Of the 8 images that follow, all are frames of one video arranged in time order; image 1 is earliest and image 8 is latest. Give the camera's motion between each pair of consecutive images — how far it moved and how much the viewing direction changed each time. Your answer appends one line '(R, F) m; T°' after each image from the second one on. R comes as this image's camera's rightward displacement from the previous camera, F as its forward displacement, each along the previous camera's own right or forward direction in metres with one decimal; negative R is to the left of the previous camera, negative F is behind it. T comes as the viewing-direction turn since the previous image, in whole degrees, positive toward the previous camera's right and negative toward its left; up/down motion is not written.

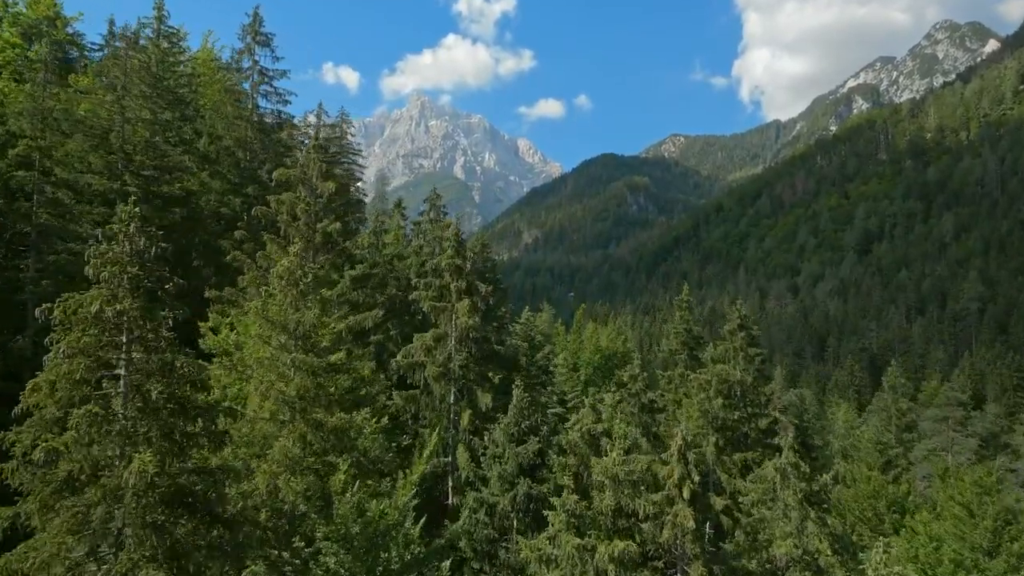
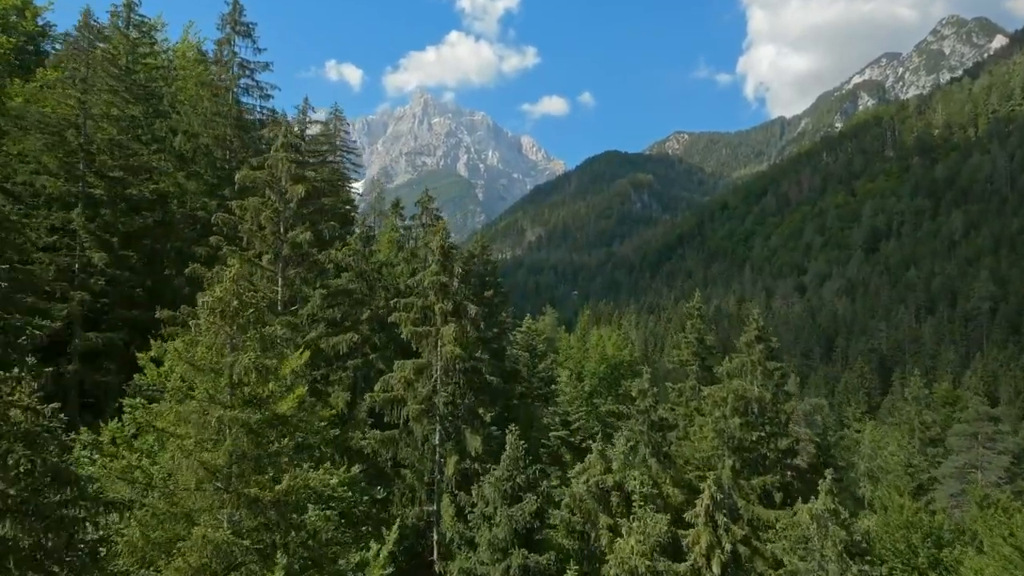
(+0.2, +2.5) m; 0°
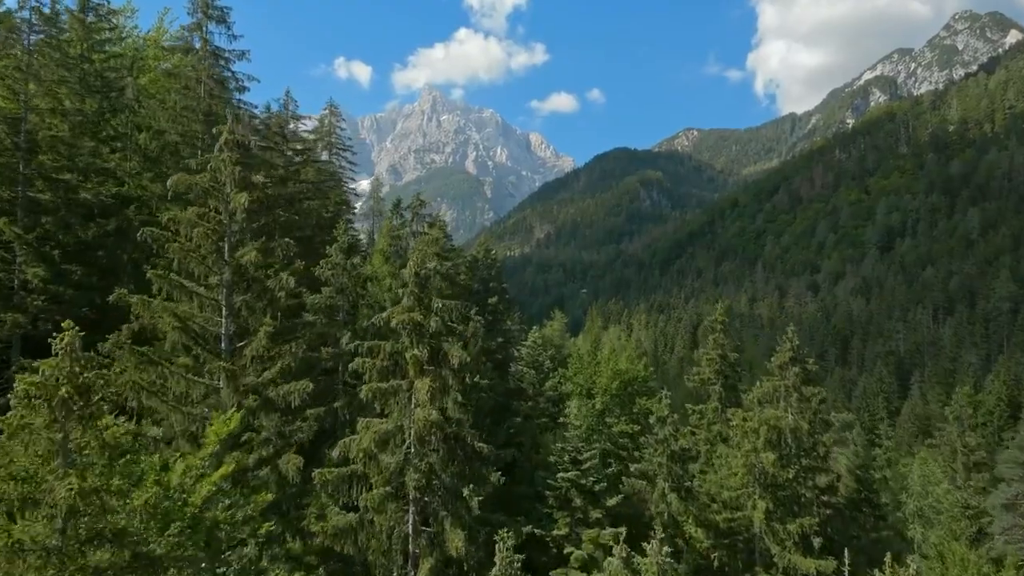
(+0.2, +3.5) m; -1°
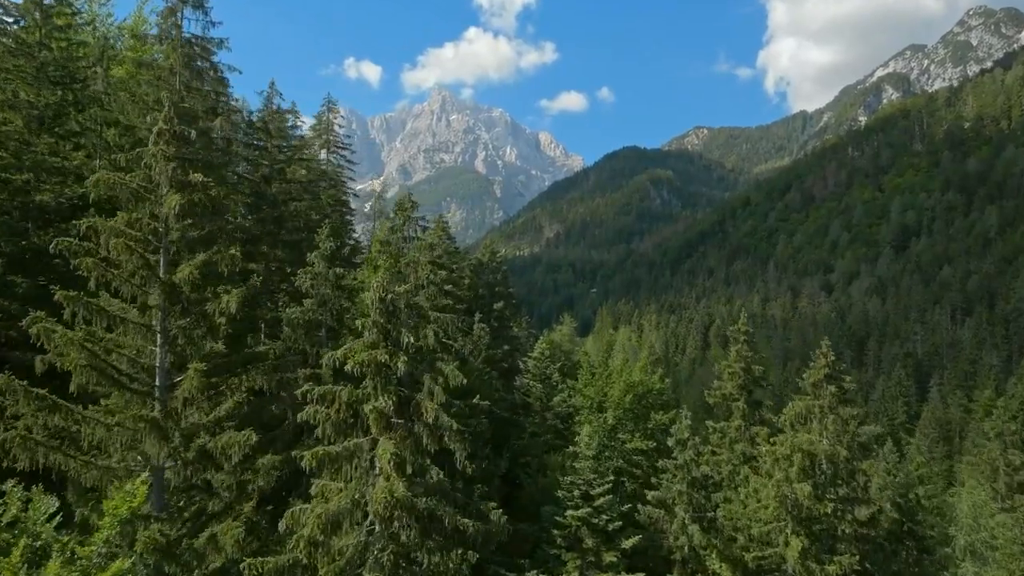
(+0.2, +2.7) m; -1°
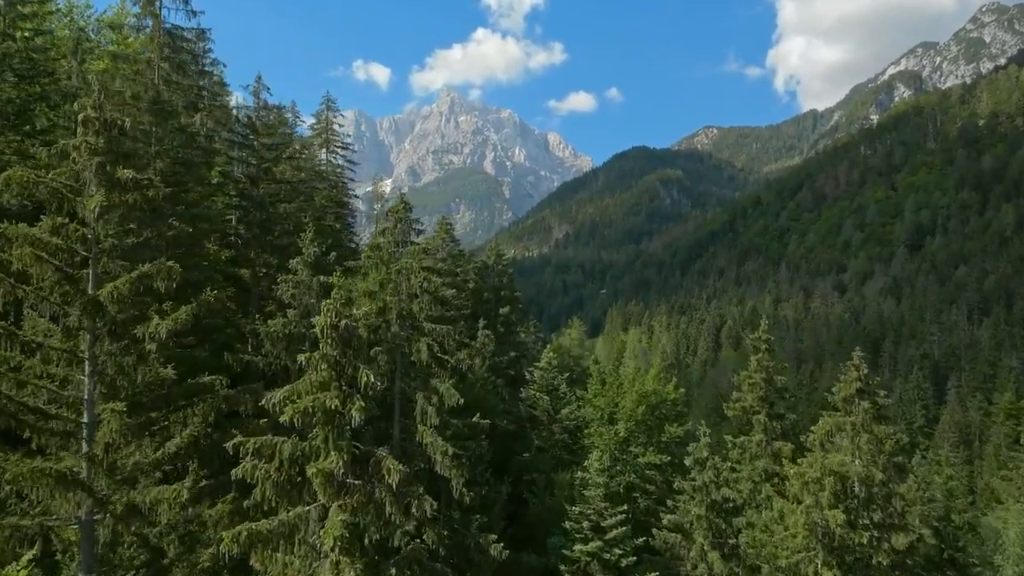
(+0.2, +2.0) m; -1°
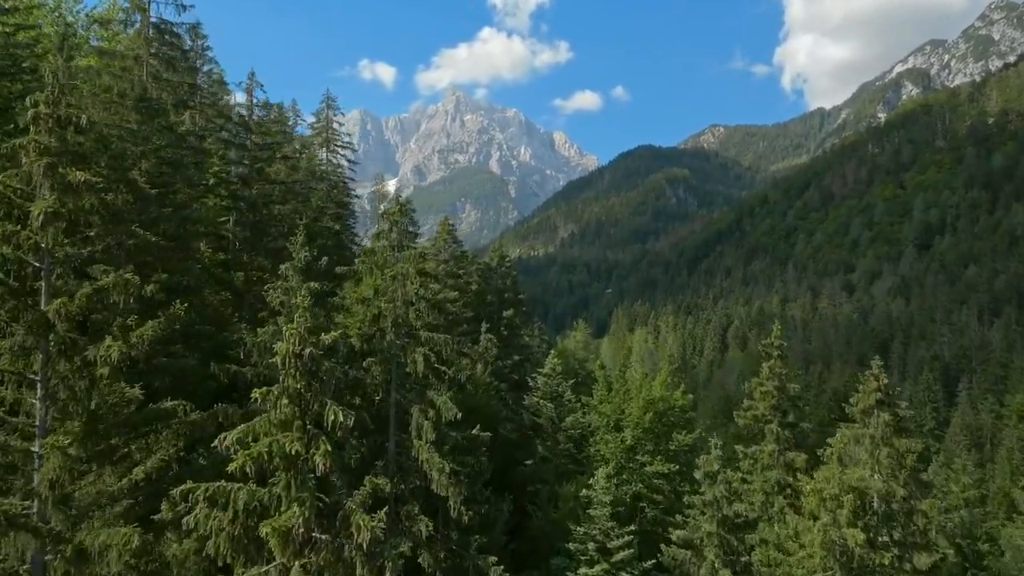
(+0.1, +1.1) m; 0°
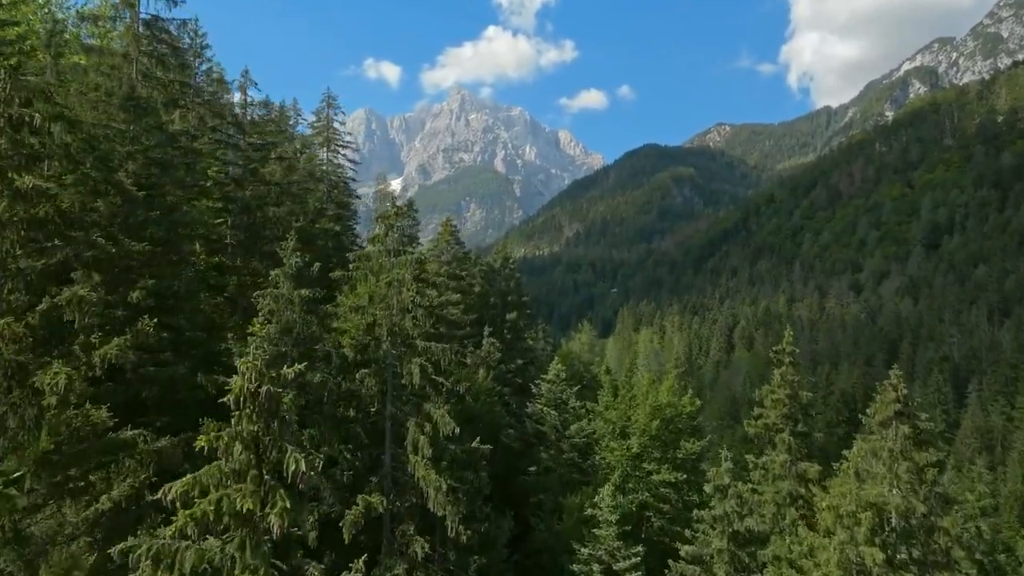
(+0.1, +0.9) m; 0°
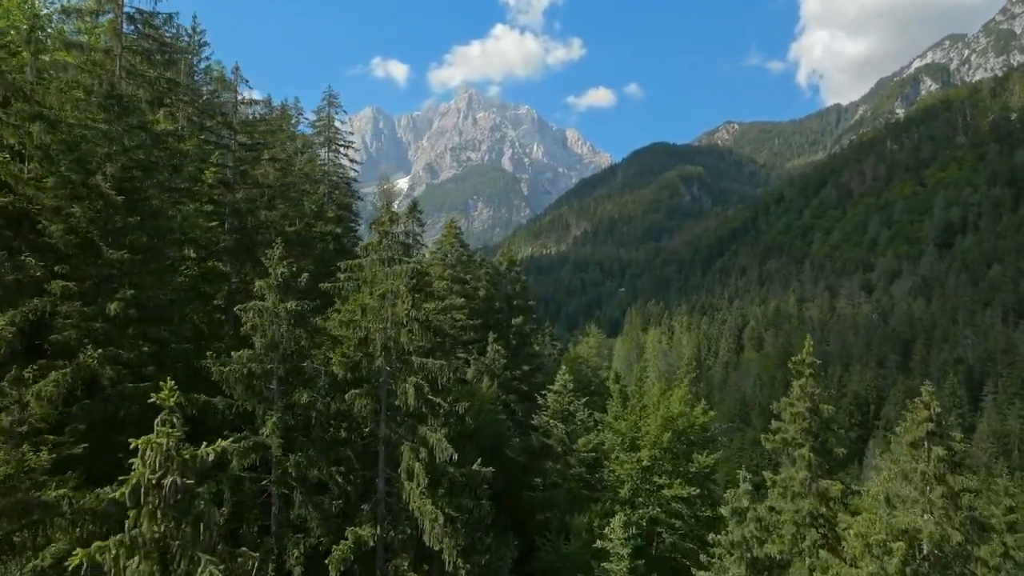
(+0.1, +1.4) m; -1°
